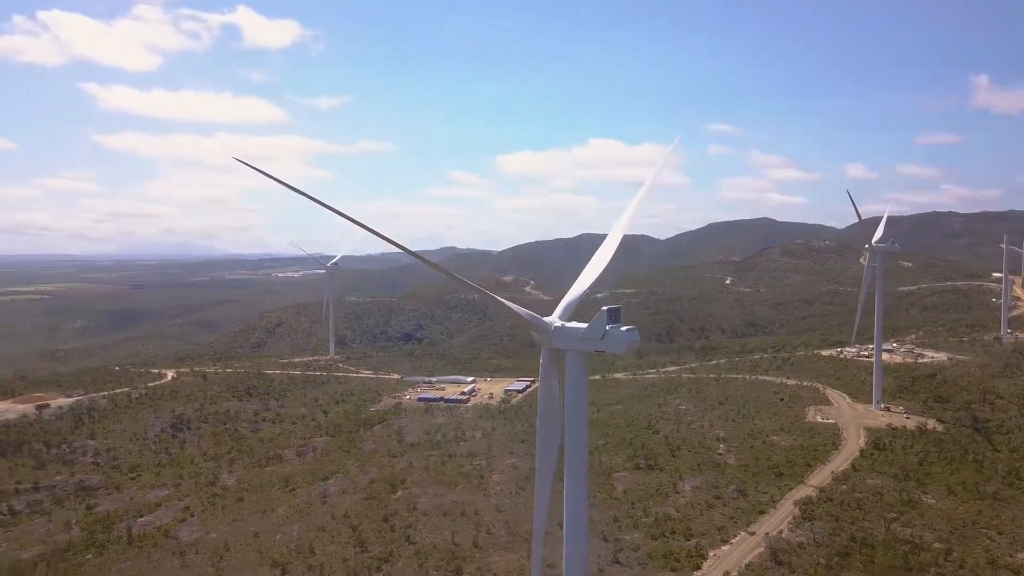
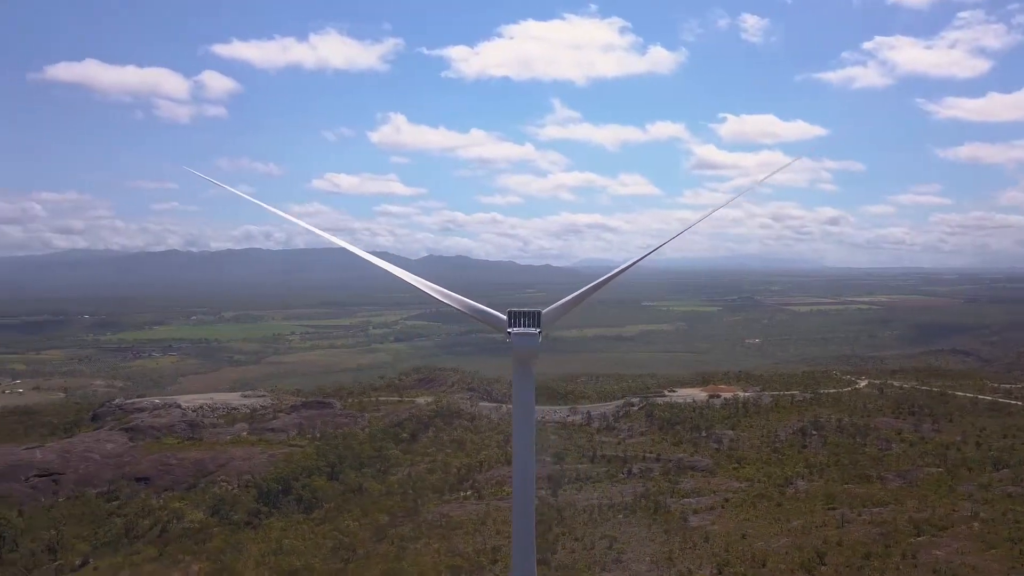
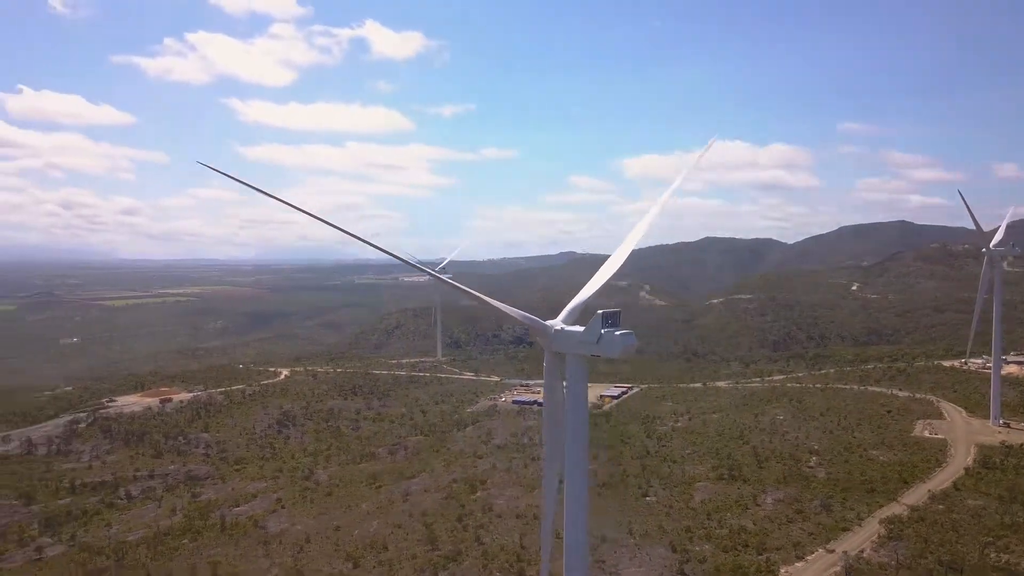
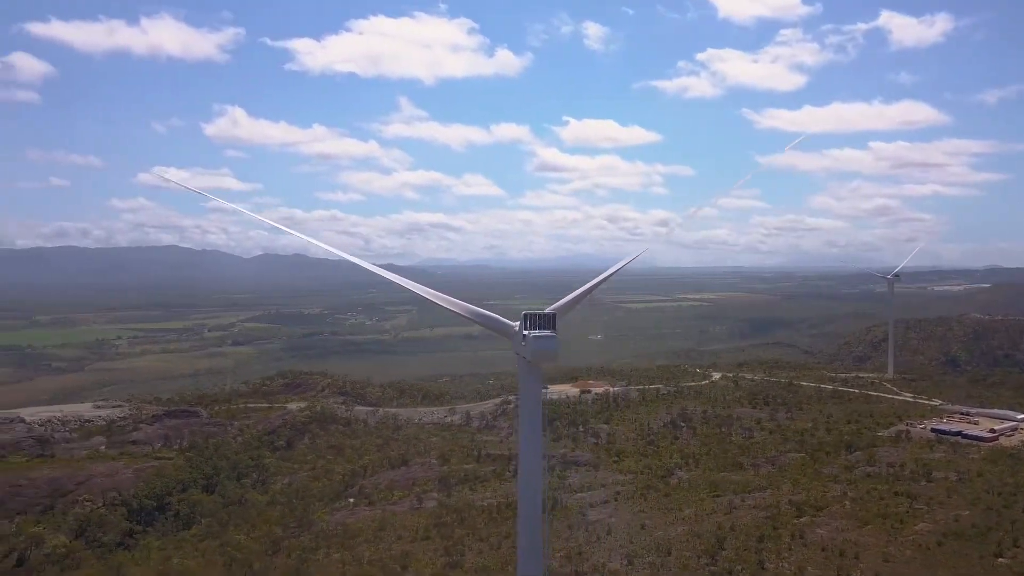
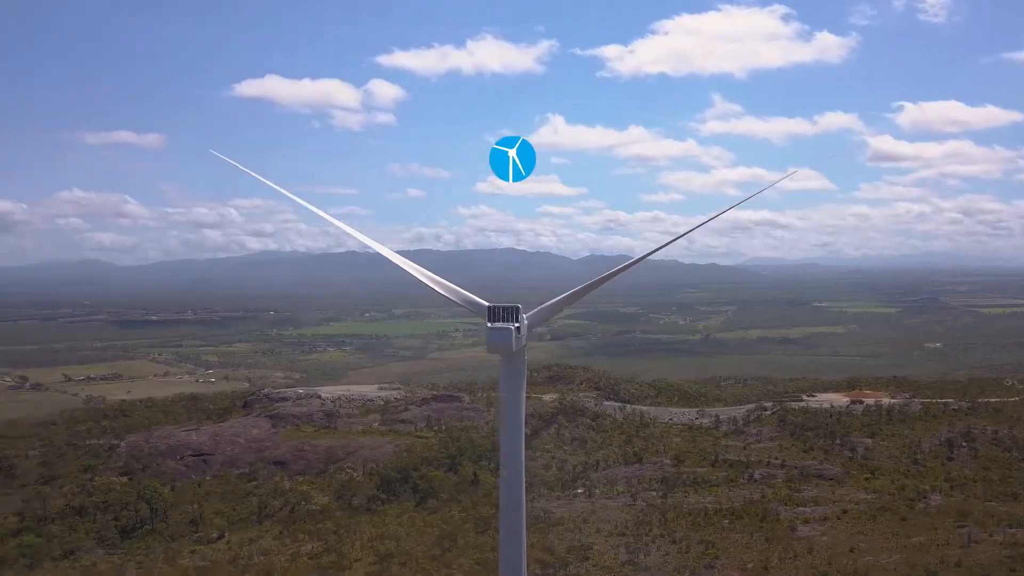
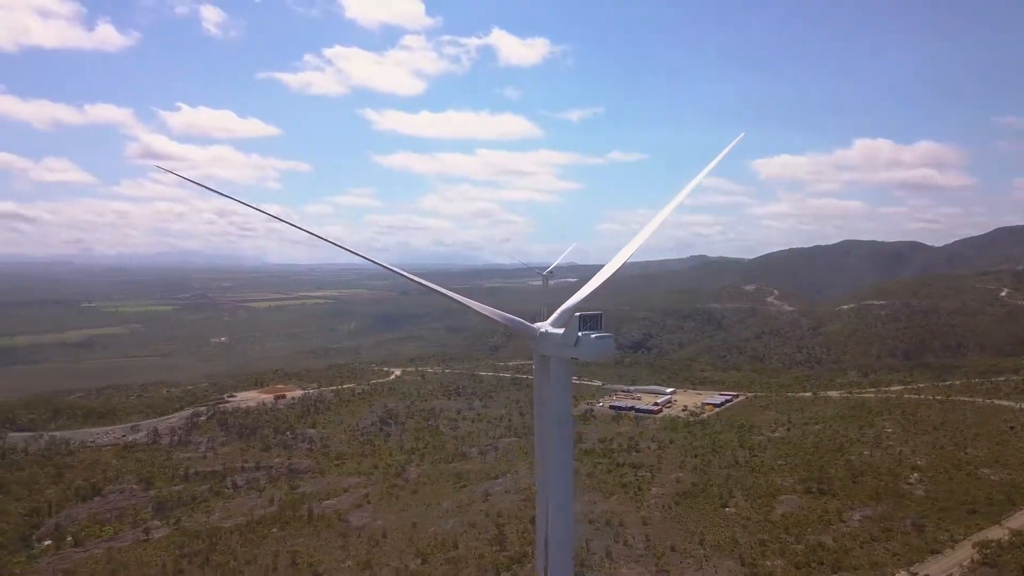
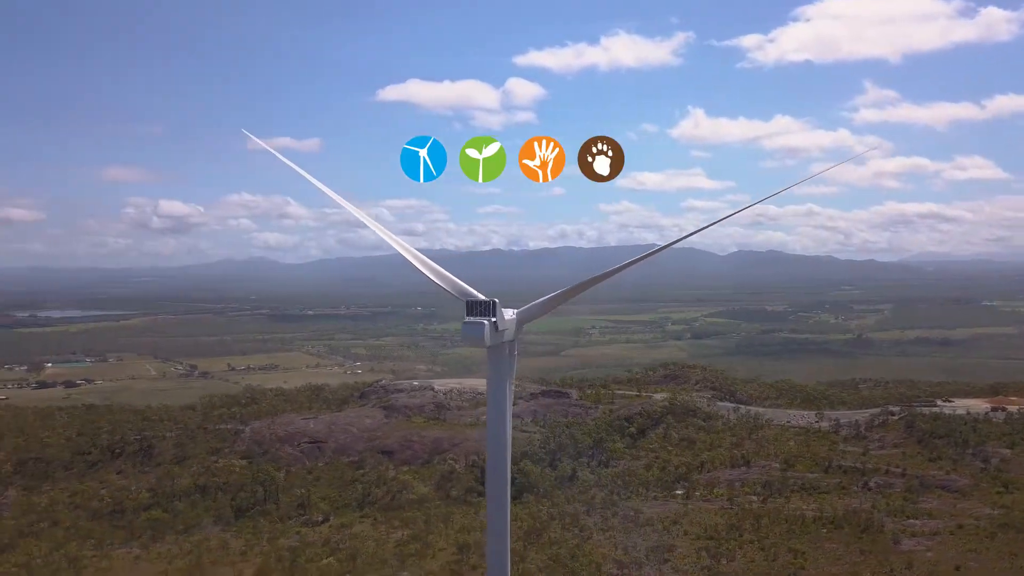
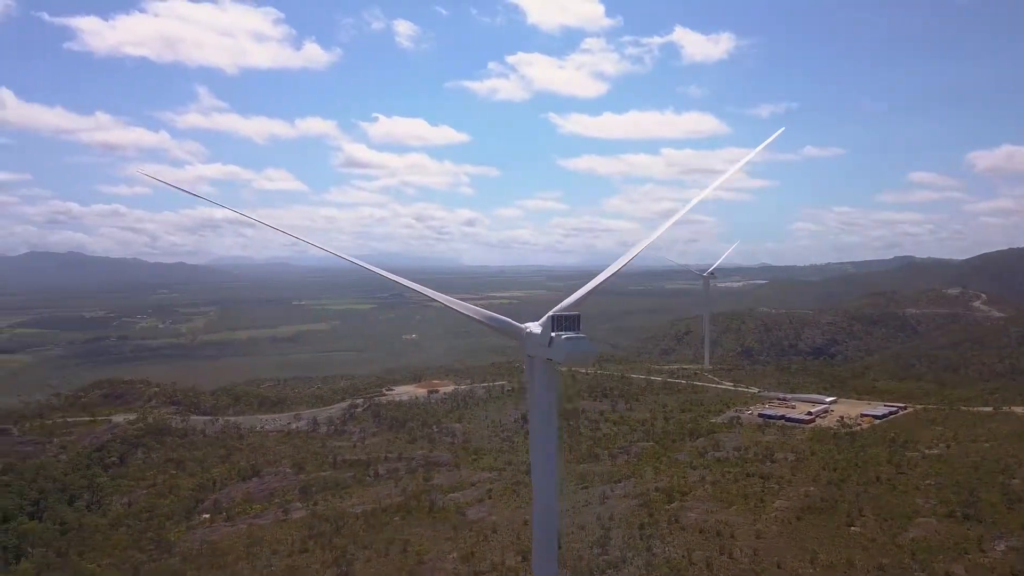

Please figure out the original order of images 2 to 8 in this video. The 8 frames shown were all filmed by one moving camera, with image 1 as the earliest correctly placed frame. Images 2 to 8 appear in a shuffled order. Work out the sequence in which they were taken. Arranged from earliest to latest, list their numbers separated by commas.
3, 6, 8, 4, 2, 5, 7
